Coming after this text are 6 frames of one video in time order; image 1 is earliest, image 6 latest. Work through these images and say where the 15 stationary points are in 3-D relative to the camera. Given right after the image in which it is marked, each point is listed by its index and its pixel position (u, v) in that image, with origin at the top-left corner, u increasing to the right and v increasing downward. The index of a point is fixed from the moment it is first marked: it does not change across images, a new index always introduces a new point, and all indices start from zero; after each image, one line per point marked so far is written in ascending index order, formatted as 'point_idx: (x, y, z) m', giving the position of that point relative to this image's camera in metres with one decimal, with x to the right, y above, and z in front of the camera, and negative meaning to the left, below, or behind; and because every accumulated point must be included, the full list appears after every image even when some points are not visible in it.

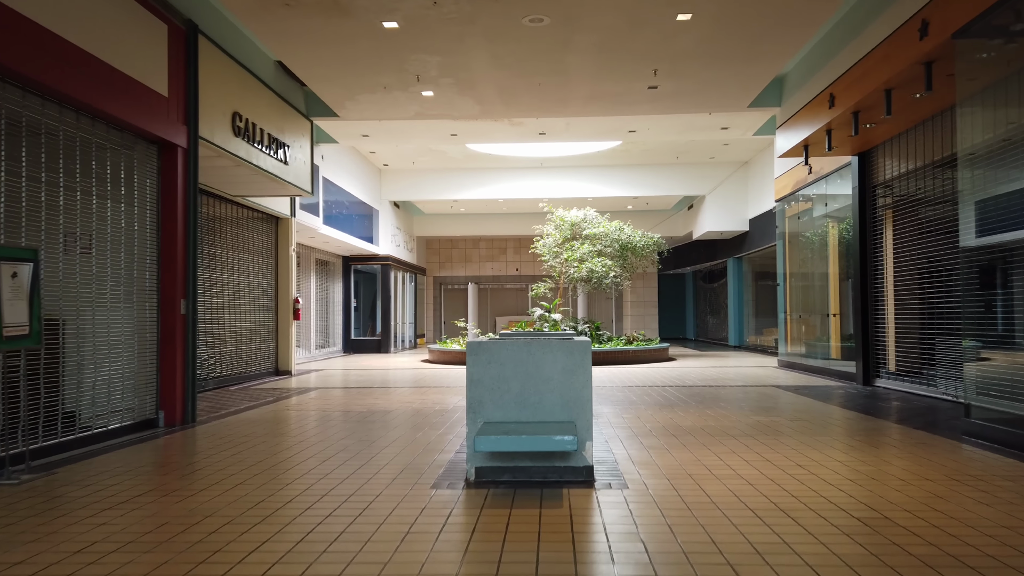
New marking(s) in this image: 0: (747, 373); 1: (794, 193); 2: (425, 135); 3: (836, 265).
0: (+3.7, -1.3, +11.8) m
1: (+4.9, +1.6, +13.2) m
2: (-1.5, +2.6, +12.9) m
3: (+5.0, +0.3, +11.8) m
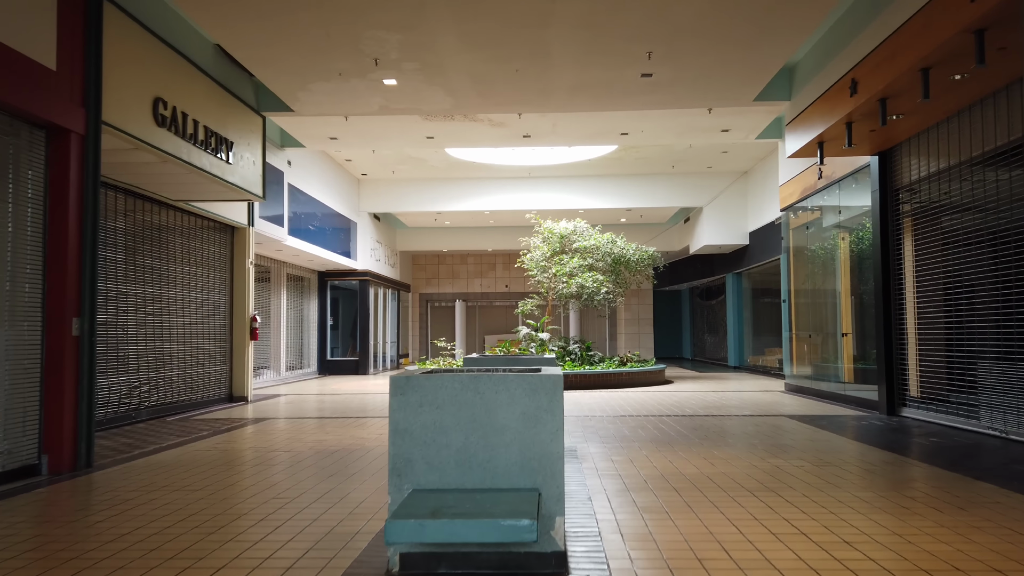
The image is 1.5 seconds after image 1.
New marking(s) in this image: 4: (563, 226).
0: (+3.4, -1.6, +10.7) m
1: (+4.6, +1.4, +12.1) m
2: (-1.8, +2.3, +11.8) m
3: (+4.7, +0.1, +10.8) m
4: (+1.0, +1.2, +15.4) m
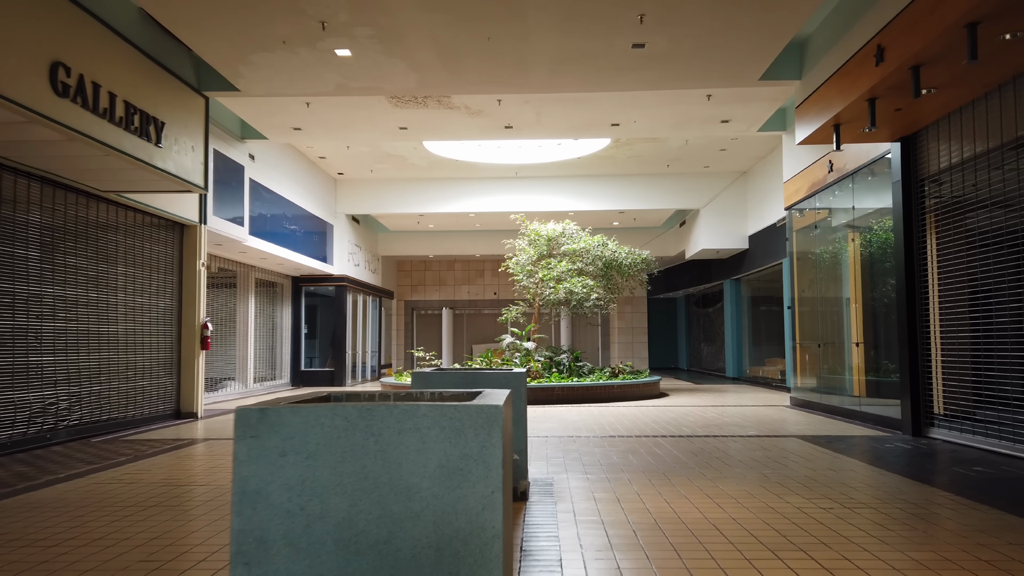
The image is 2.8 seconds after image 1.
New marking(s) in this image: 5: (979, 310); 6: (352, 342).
0: (+3.1, -1.6, +9.7) m
1: (+4.3, +1.3, +11.1) m
2: (-2.0, +2.3, +10.8) m
3: (+4.4, 0.0, +9.8) m
4: (+0.7, +1.1, +14.4) m
5: (+4.2, -0.2, +6.9) m
6: (-3.9, -1.3, +18.5) m
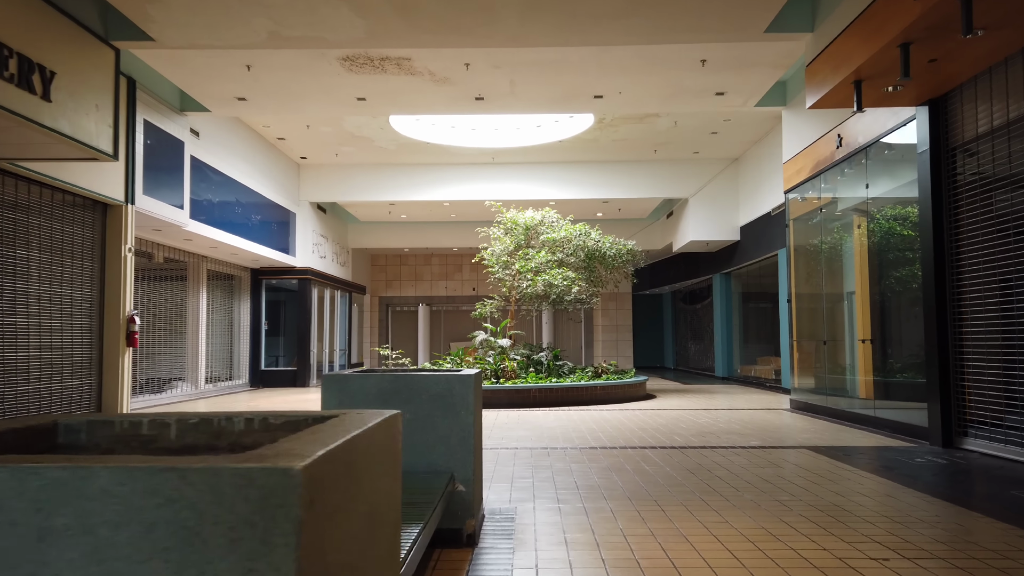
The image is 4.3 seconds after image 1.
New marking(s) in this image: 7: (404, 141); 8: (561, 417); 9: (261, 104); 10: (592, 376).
0: (+2.8, -1.5, +8.7) m
1: (+4.0, +1.4, +10.1) m
2: (-2.4, +2.4, +9.6) m
3: (+4.1, +0.1, +8.8) m
4: (+0.3, +1.3, +13.3) m
5: (+4.0, -0.1, +5.9) m
6: (-4.4, -1.2, +17.4) m
7: (-2.0, +2.7, +13.9) m
8: (+0.6, -1.5, +9.1) m
9: (-3.2, +2.4, +9.8) m
10: (+1.3, -1.4, +12.3) m
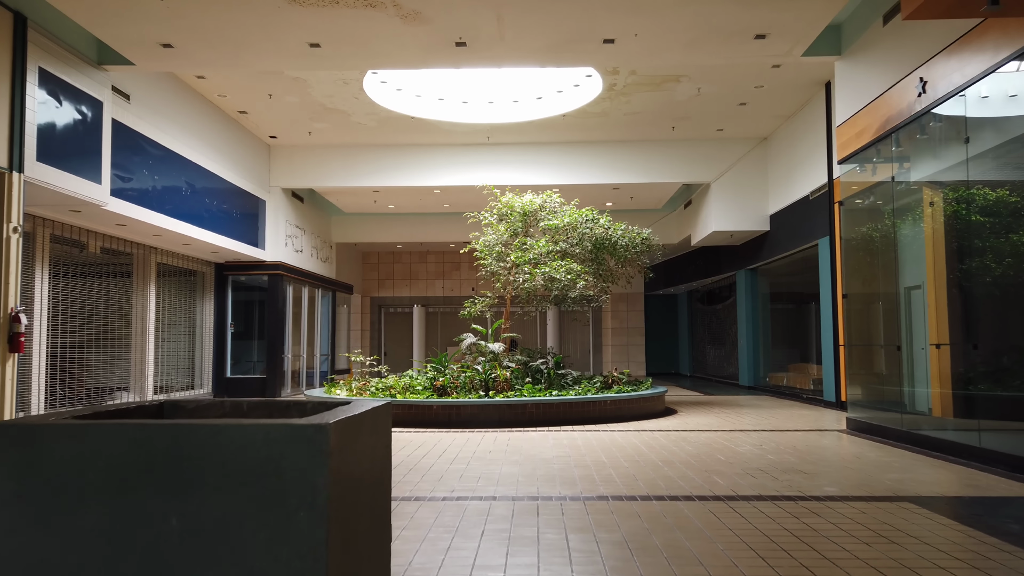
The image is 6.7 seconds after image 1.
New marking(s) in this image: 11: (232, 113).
0: (+2.6, -1.4, +6.8) m
1: (+3.9, +1.5, +8.2) m
2: (-2.5, +2.5, +7.8) m
3: (+4.0, +0.2, +6.9) m
4: (+0.2, +1.3, +11.4) m
5: (+3.8, 0.0, +4.0) m
6: (-4.4, -1.1, +15.5) m
7: (-2.0, +2.7, +12.1) m
8: (+0.5, -1.4, +7.2) m
9: (-3.3, +2.4, +8.0) m
10: (+1.2, -1.4, +10.5) m
11: (-4.4, +2.7, +12.0) m
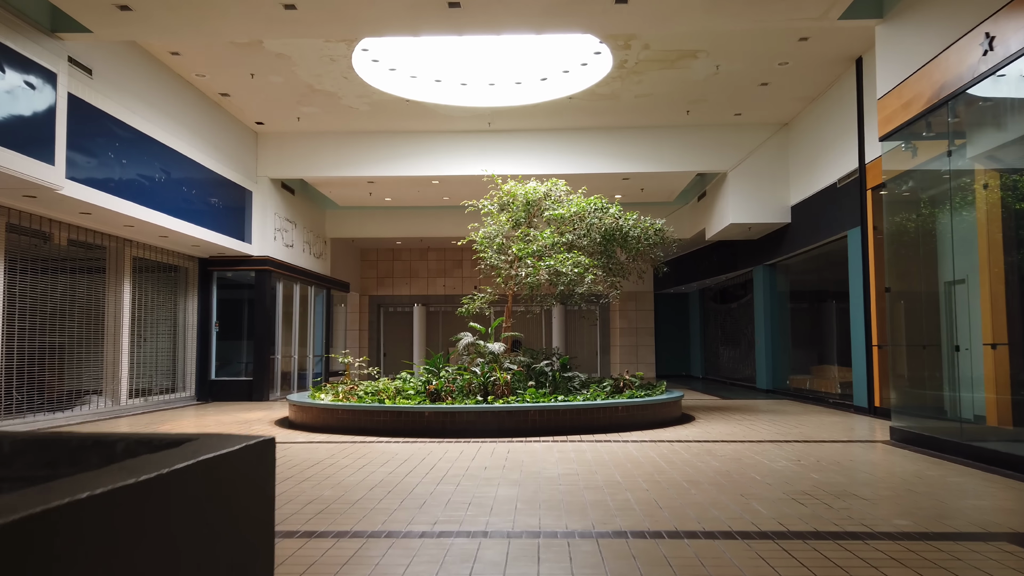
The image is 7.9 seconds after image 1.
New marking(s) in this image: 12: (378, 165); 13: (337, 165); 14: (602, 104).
0: (+2.6, -1.3, +5.9) m
1: (+3.9, +1.6, +7.3) m
2: (-2.5, +2.5, +7.0) m
3: (+4.0, +0.3, +6.0) m
4: (+0.3, +1.4, +10.5) m
5: (+3.8, +0.1, +3.1) m
6: (-4.4, -1.1, +14.7) m
7: (-2.0, +2.8, +11.2) m
8: (+0.5, -1.4, +6.3) m
9: (-3.3, +2.5, +7.1) m
10: (+1.2, -1.3, +9.6) m
11: (-4.3, +2.8, +11.1) m
12: (-2.3, +2.1, +13.3) m
13: (-3.0, +2.1, +13.3) m
14: (+1.4, +2.8, +11.5) m
